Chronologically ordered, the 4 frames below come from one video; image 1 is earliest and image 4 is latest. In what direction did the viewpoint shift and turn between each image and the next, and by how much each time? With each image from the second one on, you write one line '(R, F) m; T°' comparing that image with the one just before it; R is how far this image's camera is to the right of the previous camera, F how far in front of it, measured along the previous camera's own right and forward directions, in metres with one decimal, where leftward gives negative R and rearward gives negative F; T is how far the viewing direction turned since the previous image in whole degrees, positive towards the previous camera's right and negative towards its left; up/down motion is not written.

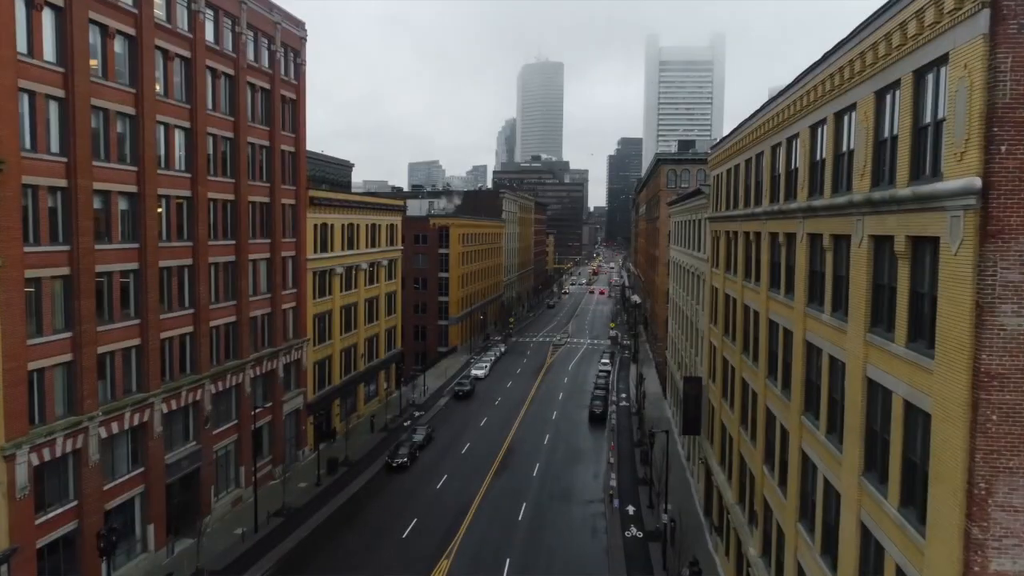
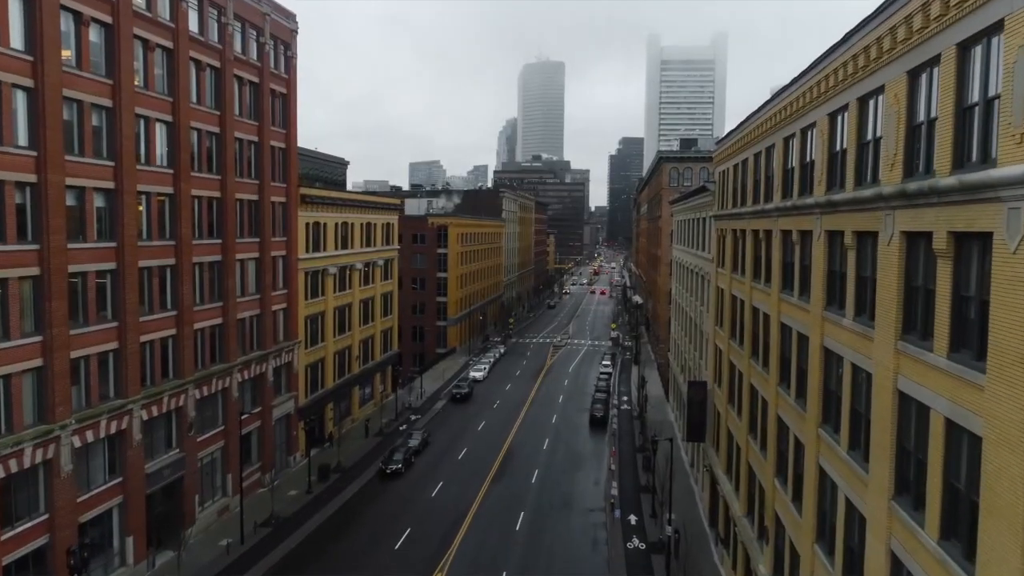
(+0.2, +1.6) m; 0°
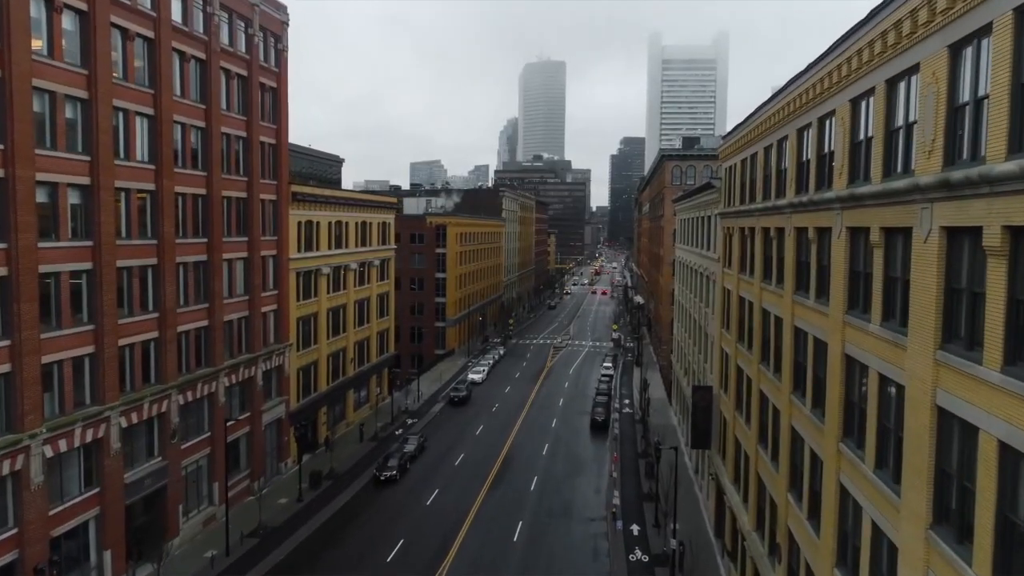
(+0.2, +1.5) m; 0°
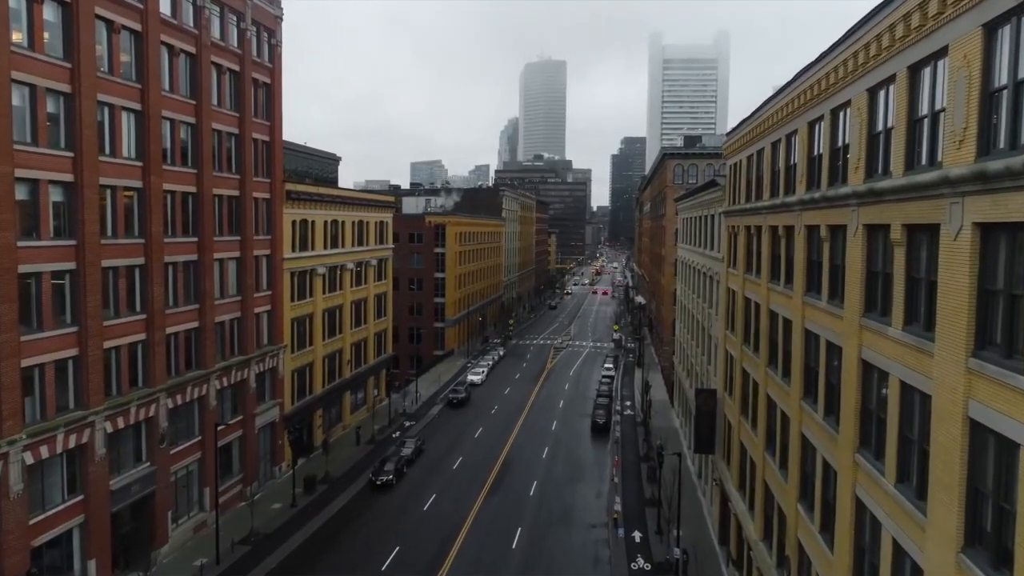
(+0.1, +1.0) m; 0°
